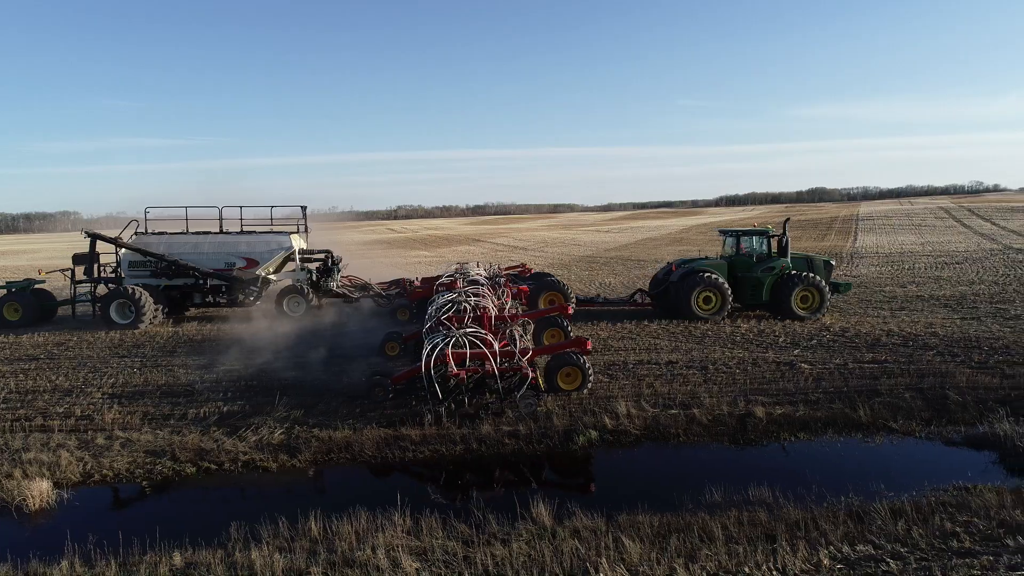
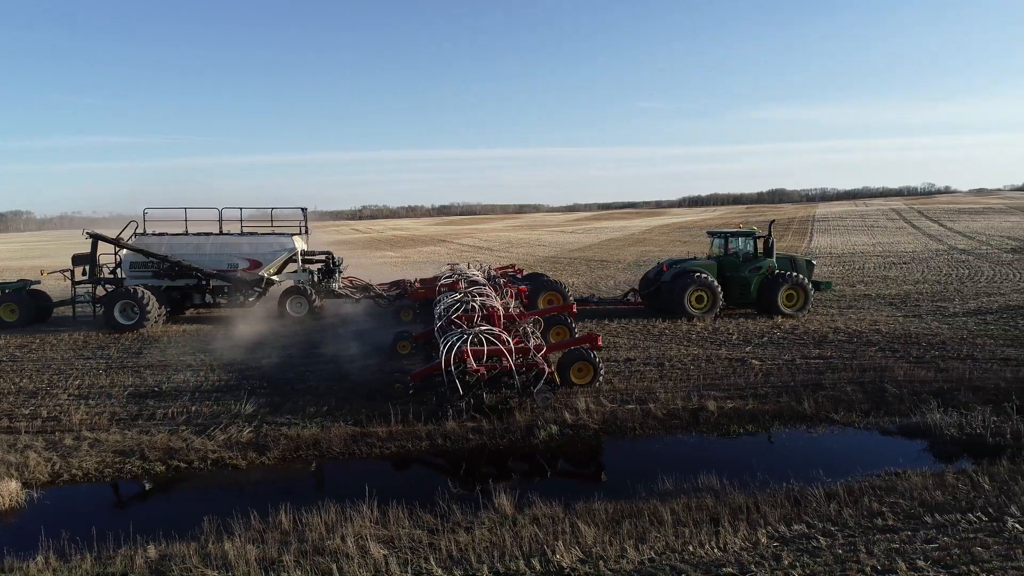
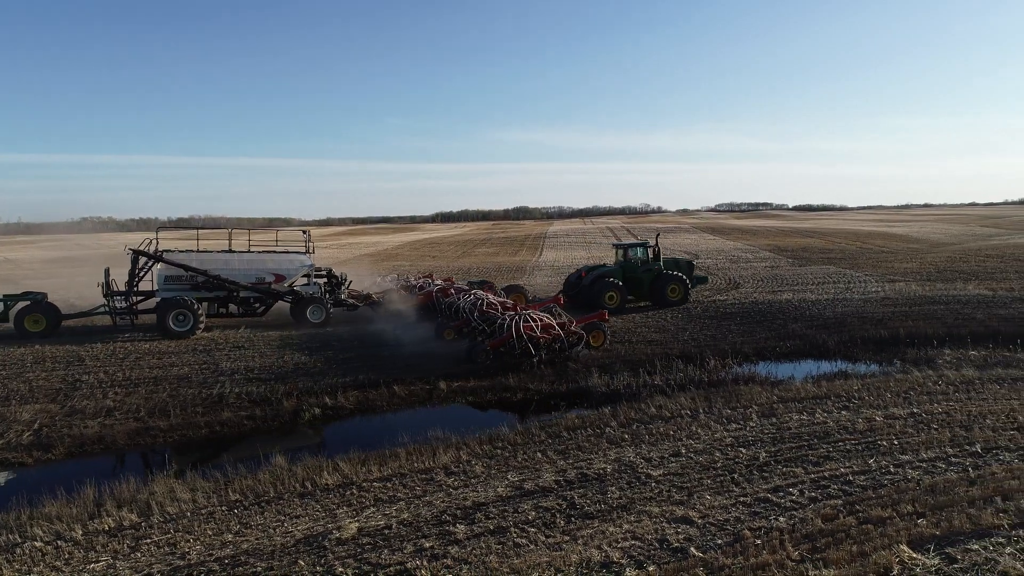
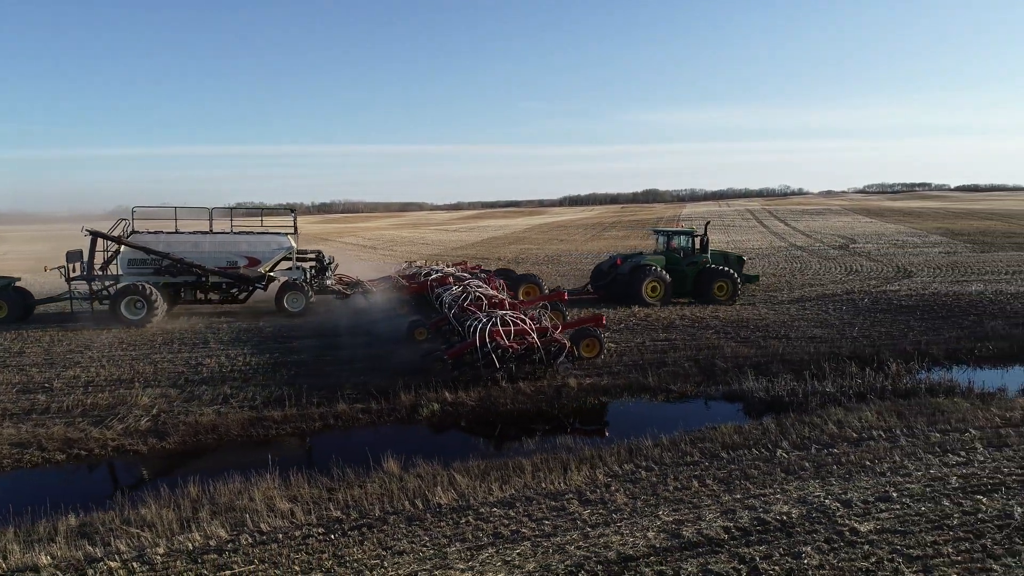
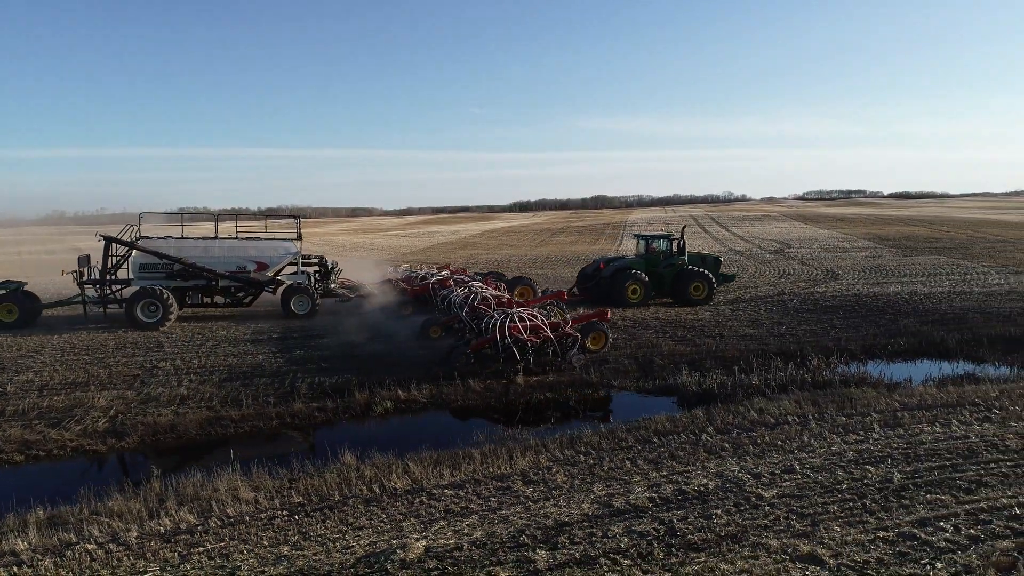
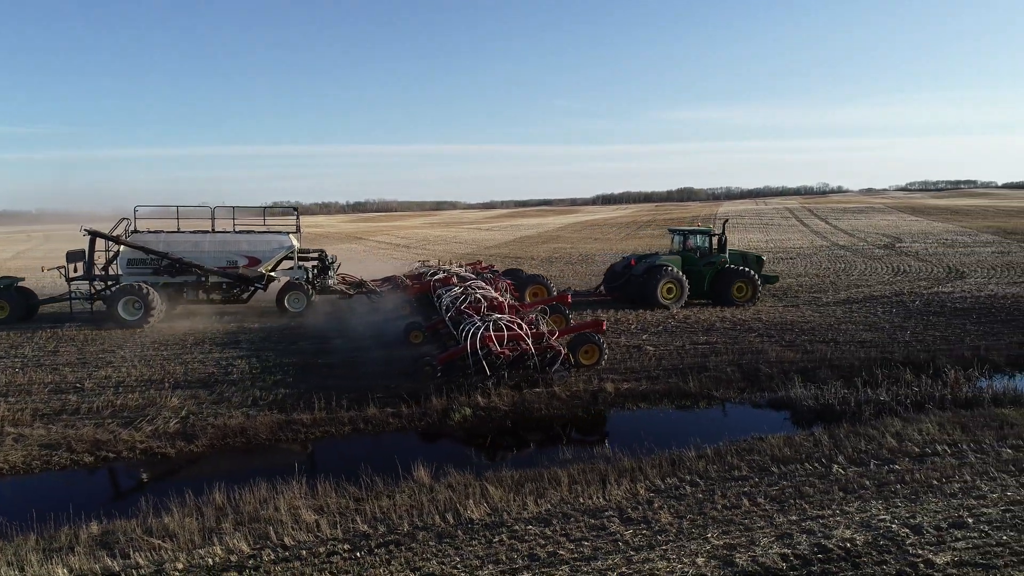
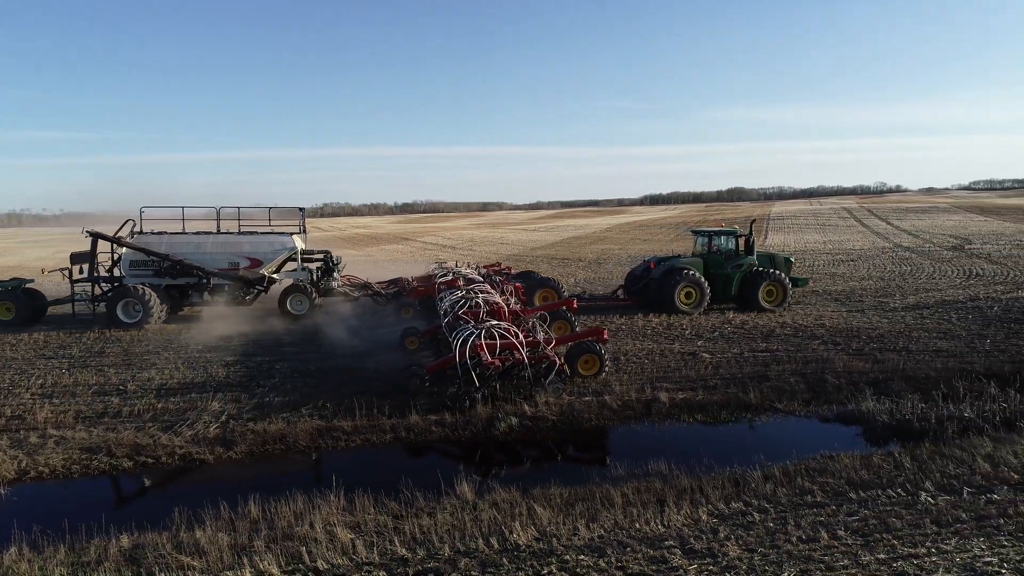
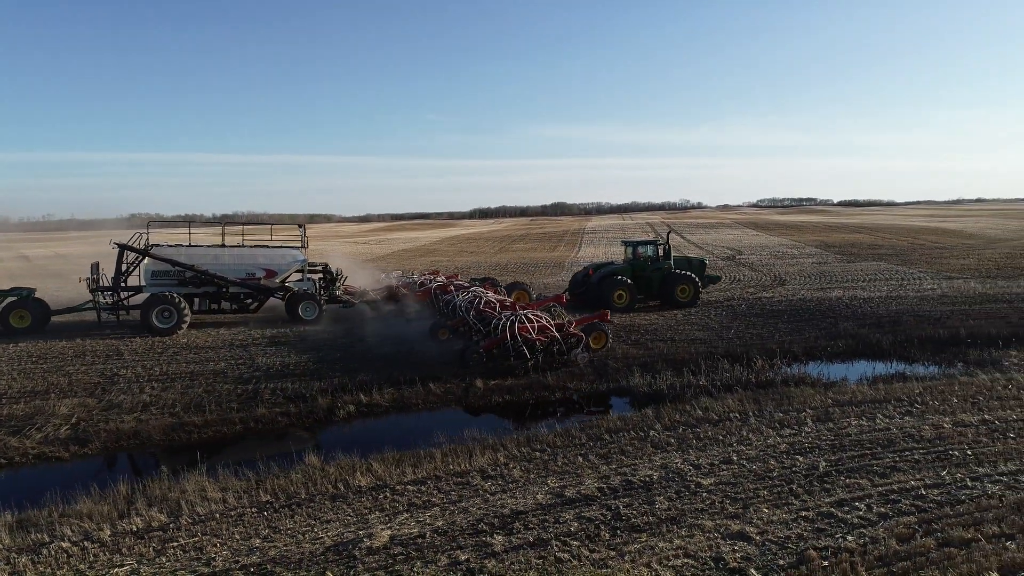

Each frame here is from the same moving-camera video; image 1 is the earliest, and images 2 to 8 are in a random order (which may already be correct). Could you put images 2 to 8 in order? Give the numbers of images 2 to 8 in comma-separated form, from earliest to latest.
2, 7, 6, 4, 5, 8, 3
